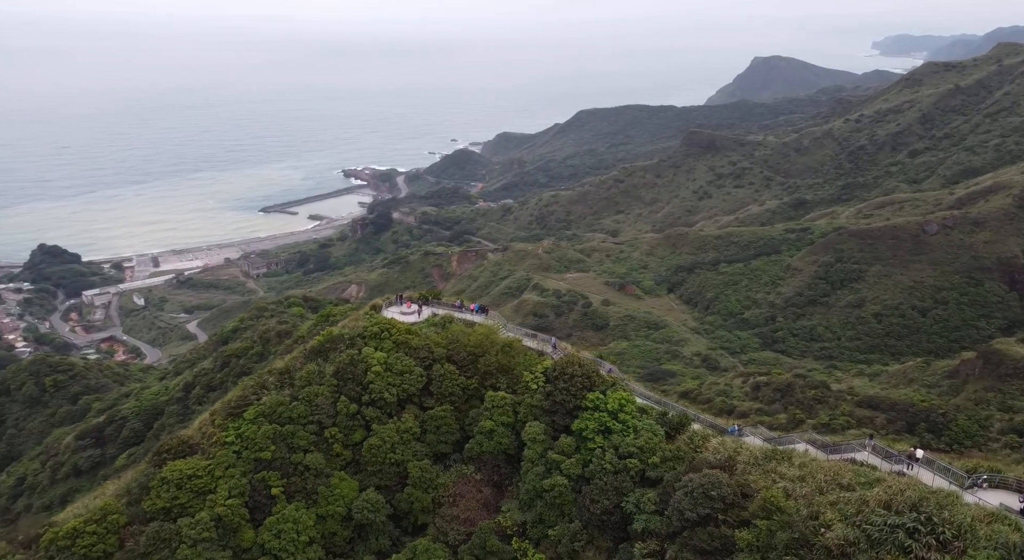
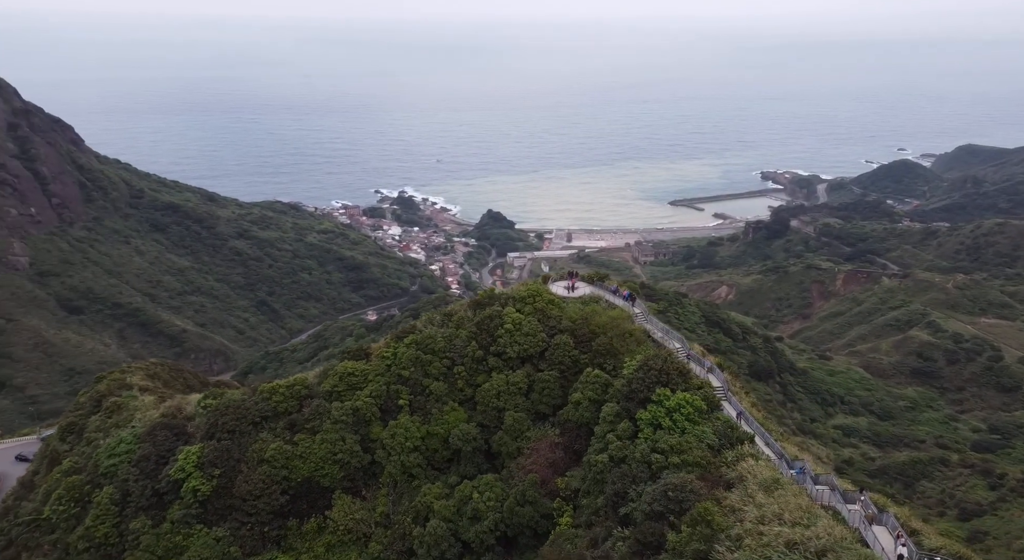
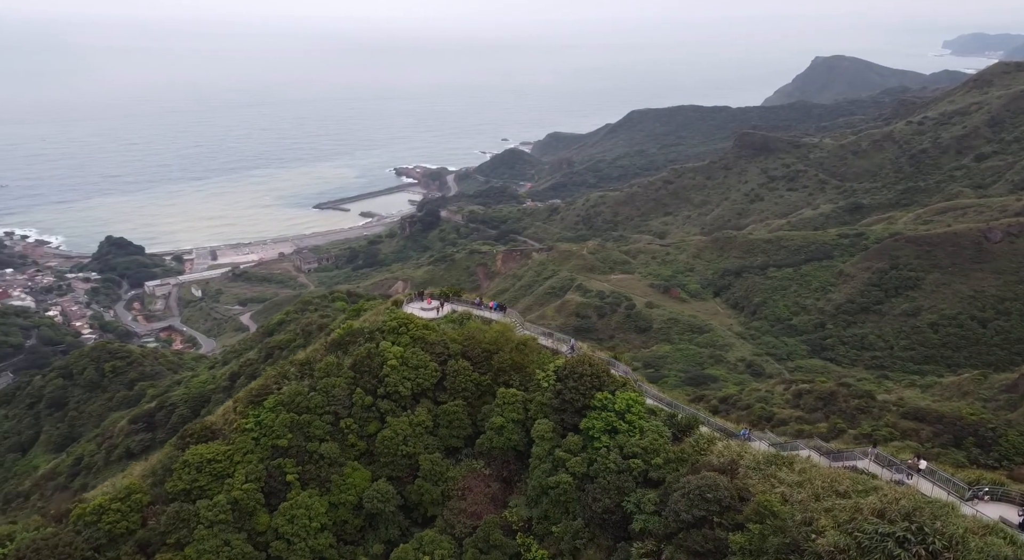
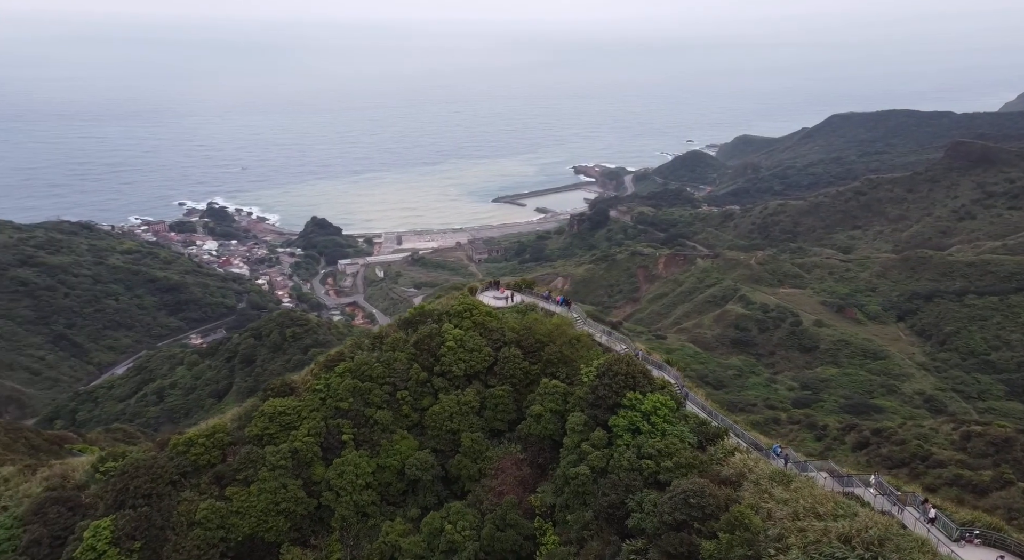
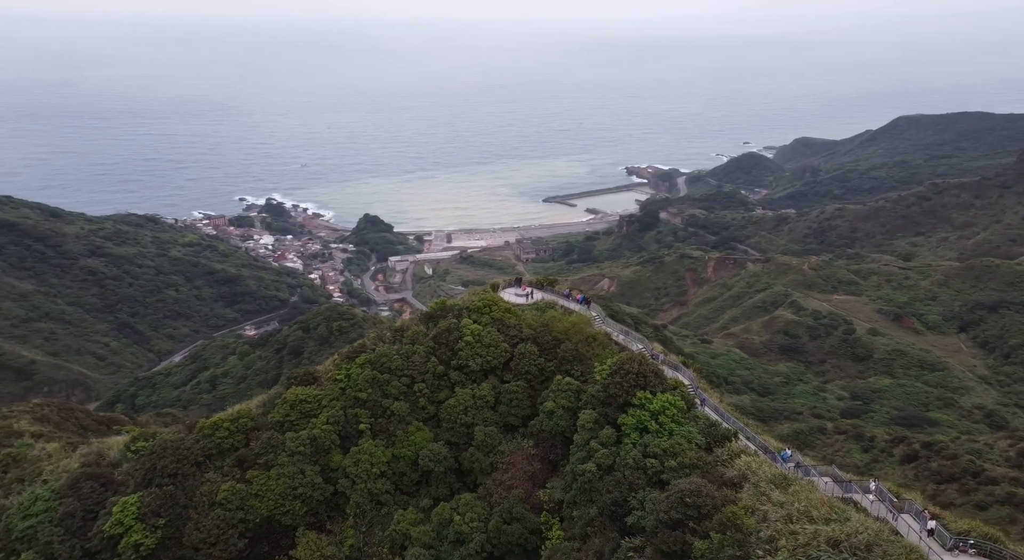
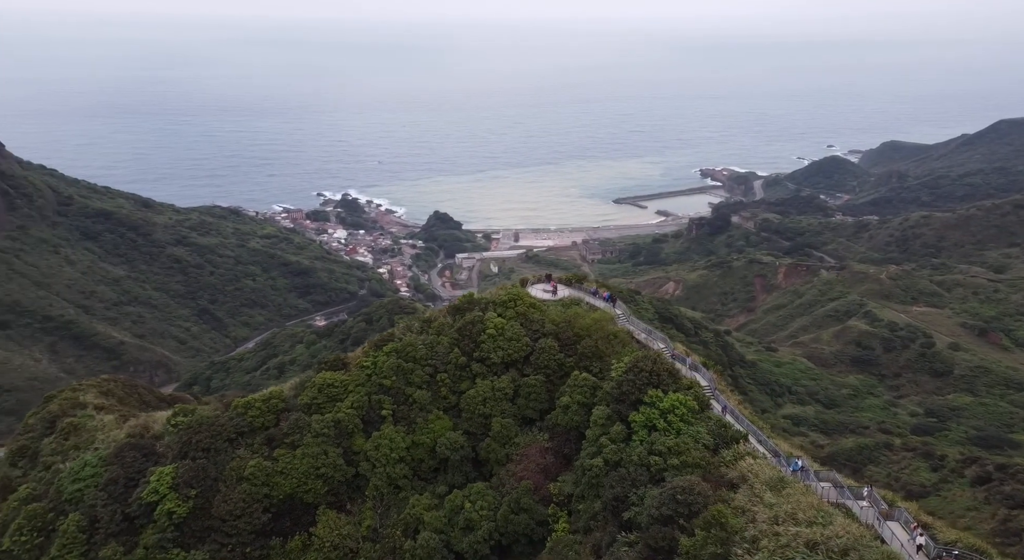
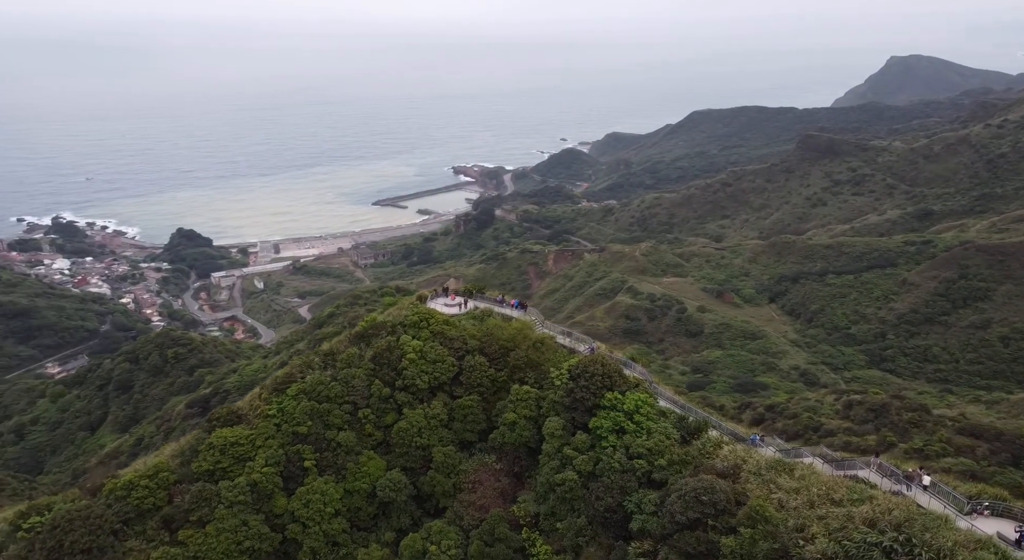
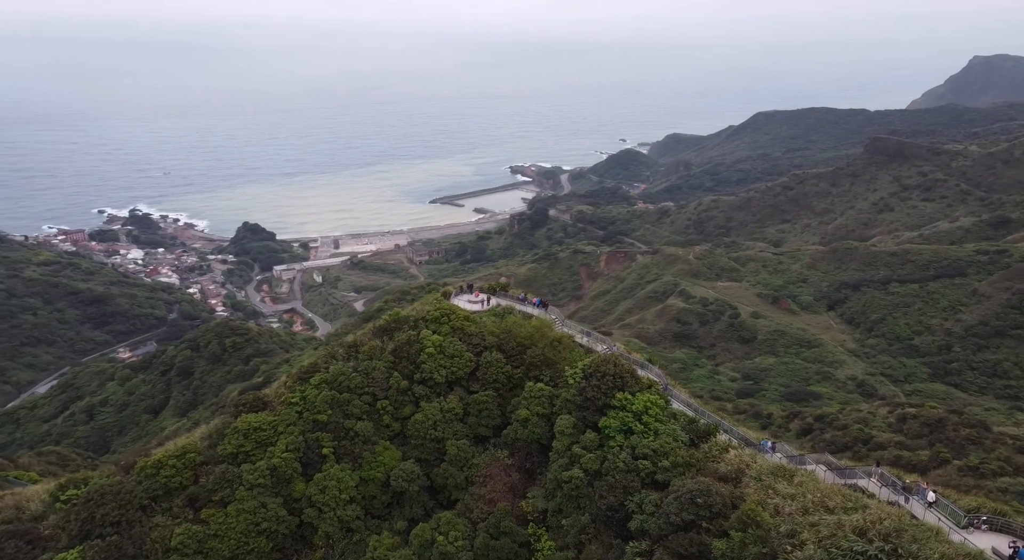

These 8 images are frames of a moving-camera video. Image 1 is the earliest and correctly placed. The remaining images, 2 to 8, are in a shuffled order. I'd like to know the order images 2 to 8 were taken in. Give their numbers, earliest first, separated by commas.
3, 7, 8, 4, 5, 6, 2
